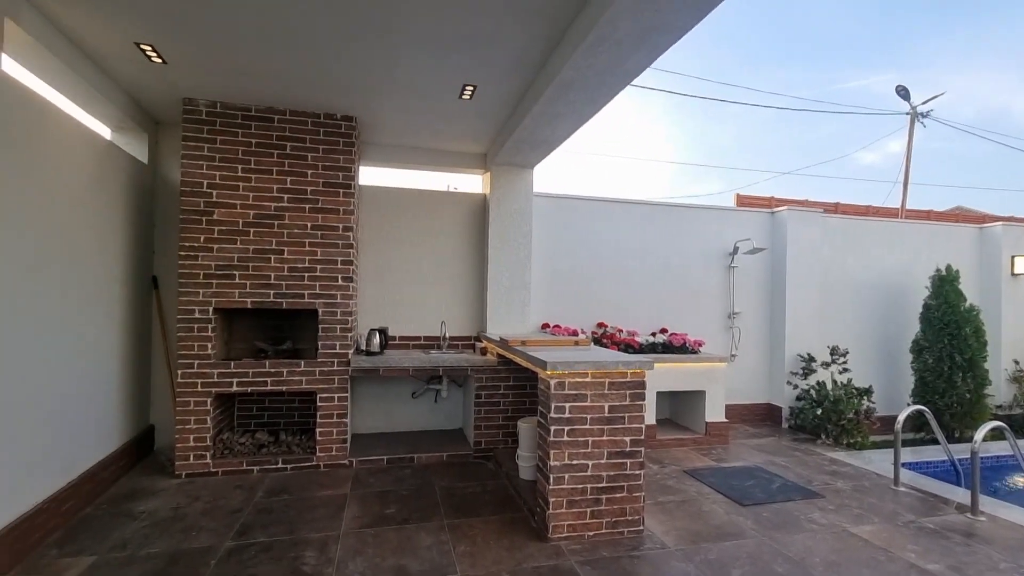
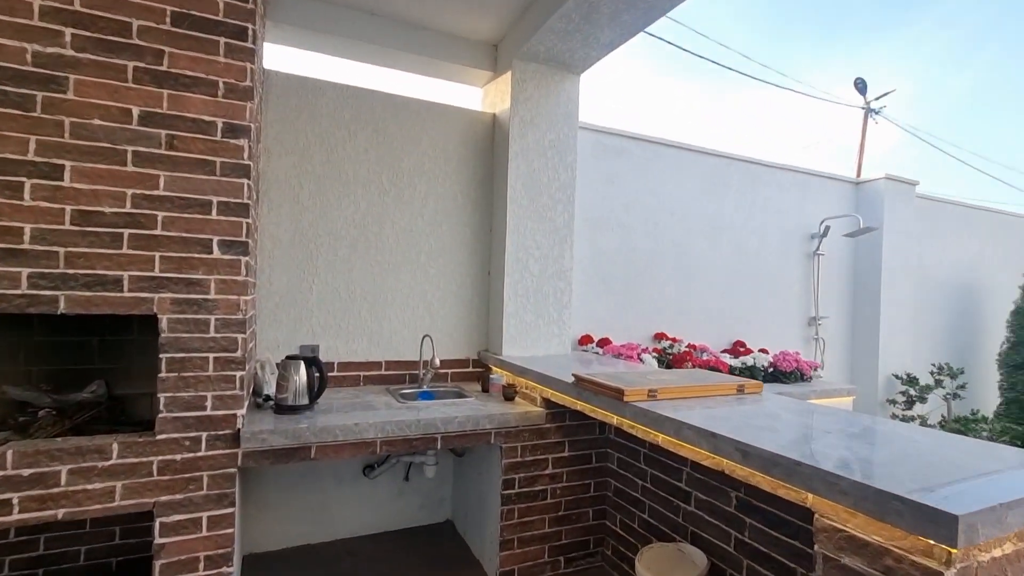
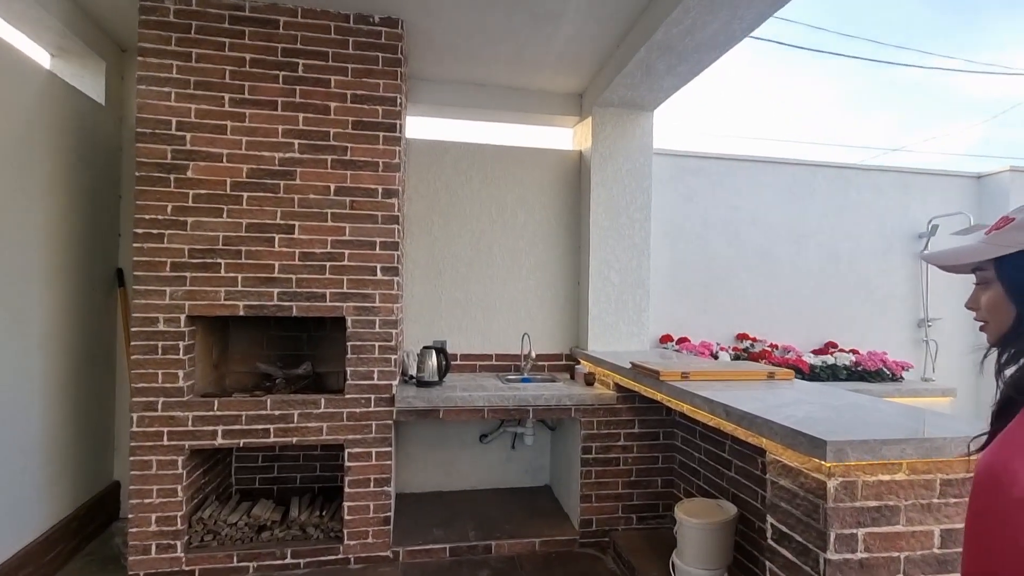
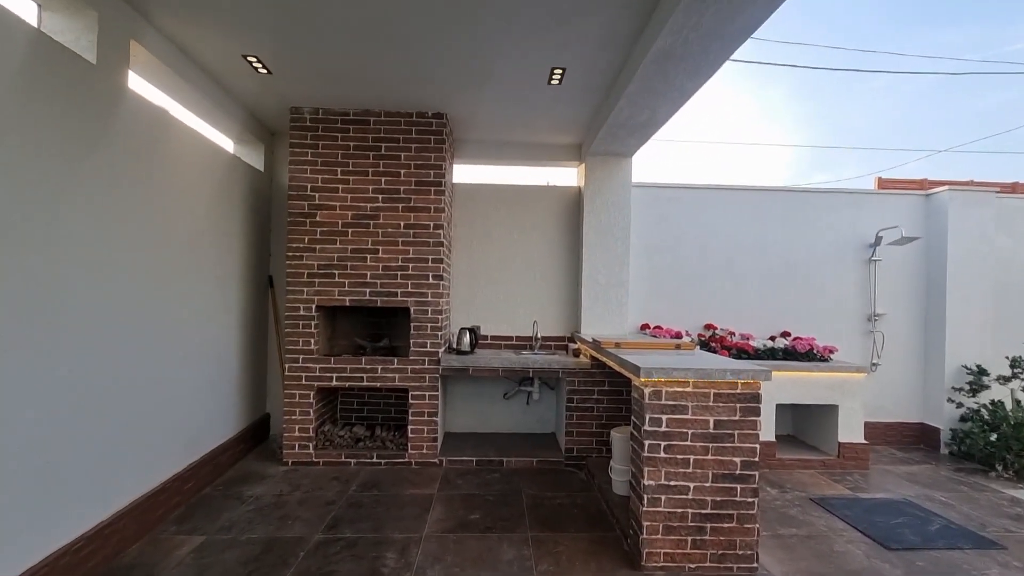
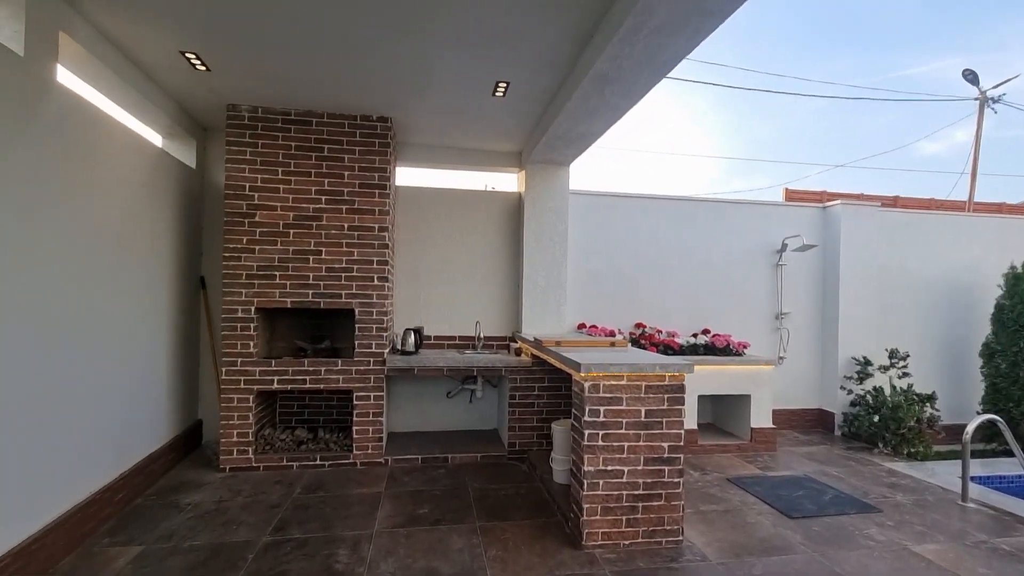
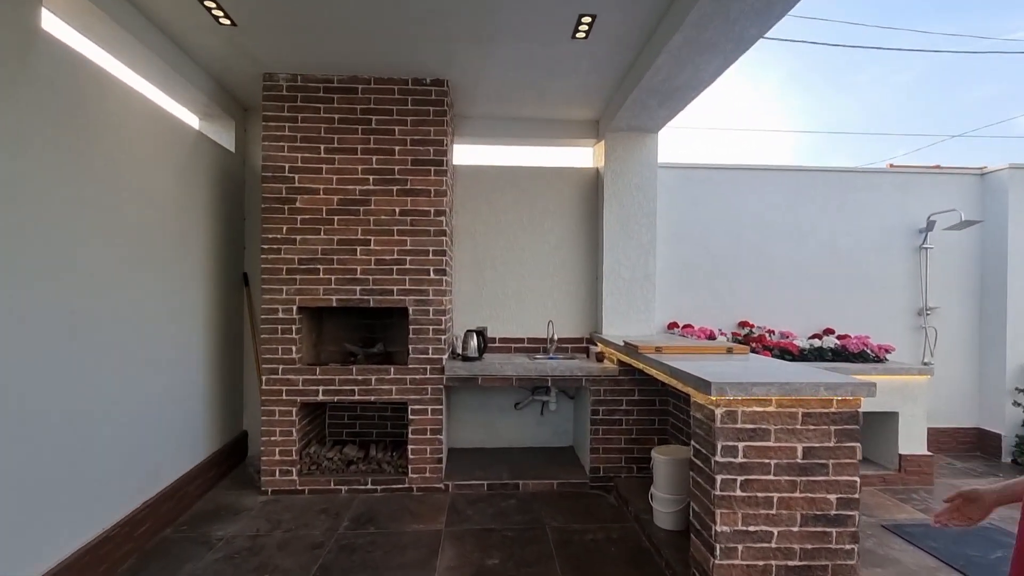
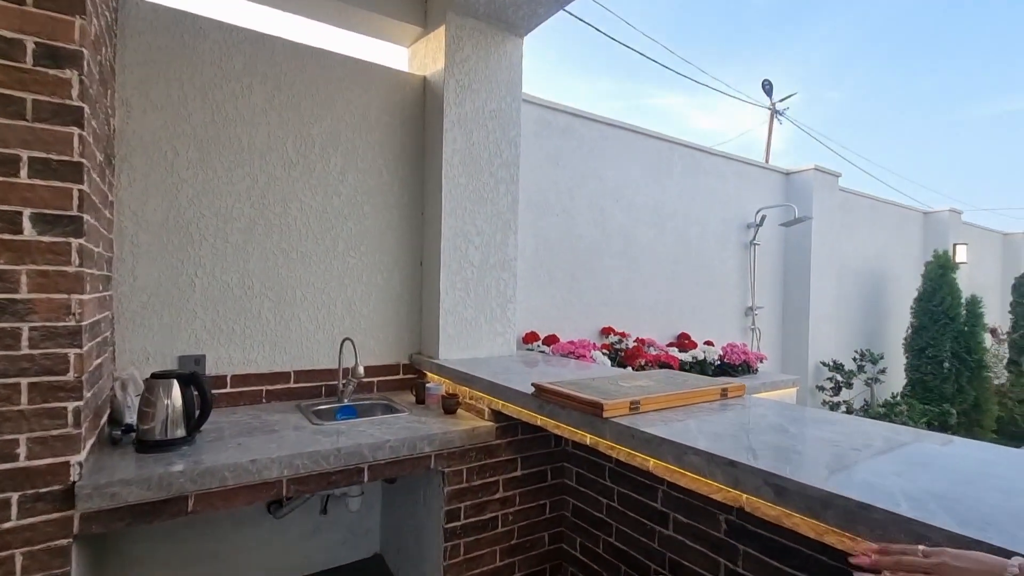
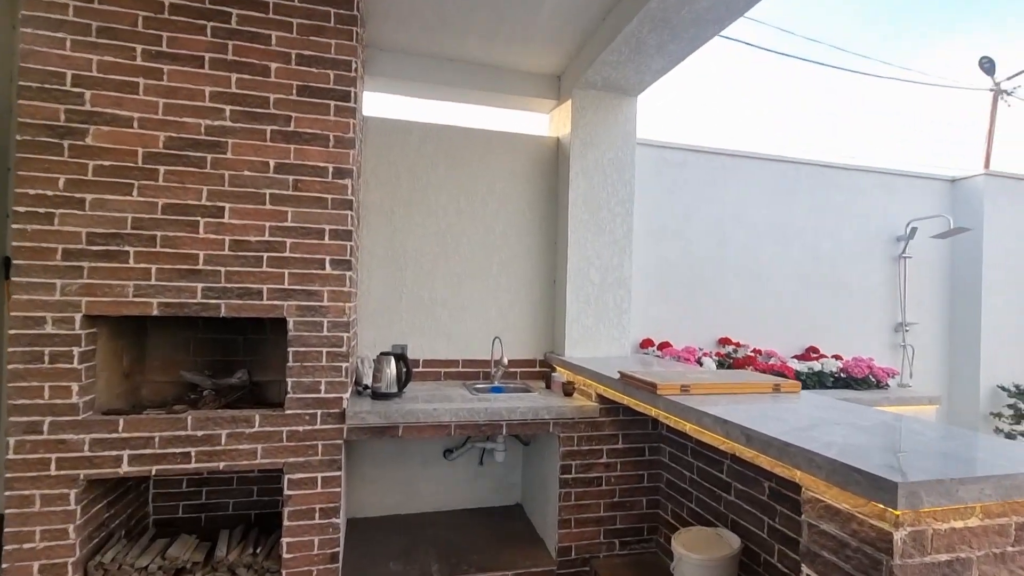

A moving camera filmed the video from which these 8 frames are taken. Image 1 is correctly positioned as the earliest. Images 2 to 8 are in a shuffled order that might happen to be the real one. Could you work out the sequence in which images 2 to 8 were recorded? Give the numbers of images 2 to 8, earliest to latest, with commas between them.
5, 4, 6, 3, 8, 2, 7
